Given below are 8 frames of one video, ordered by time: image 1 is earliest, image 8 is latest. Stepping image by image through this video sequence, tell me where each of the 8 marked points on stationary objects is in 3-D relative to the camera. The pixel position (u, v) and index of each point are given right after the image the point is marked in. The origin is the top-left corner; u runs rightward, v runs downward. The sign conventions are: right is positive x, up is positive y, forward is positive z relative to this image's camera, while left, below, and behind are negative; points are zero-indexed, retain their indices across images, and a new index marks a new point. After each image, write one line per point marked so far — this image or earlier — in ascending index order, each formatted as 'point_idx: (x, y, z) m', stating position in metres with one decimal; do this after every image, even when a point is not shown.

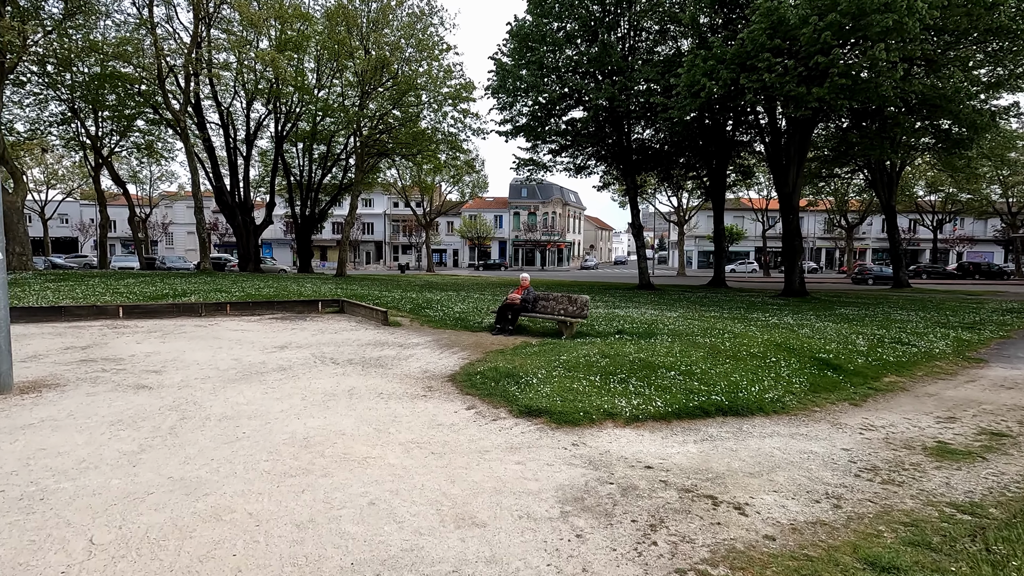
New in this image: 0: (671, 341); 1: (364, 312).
0: (+3.2, -1.1, +10.5) m
1: (-3.8, -0.6, +13.8) m
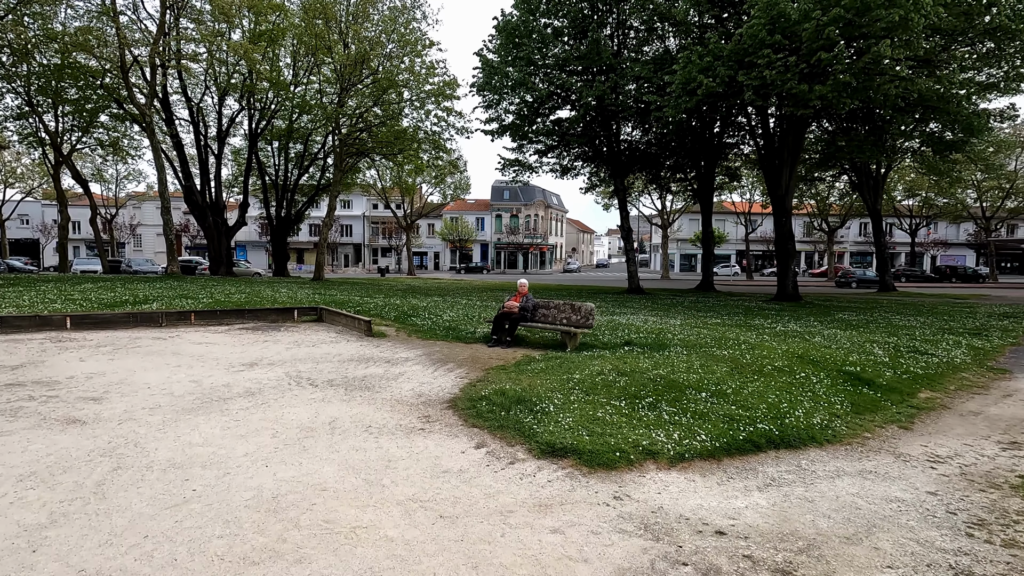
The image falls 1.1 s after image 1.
0: (+3.2, -1.2, +9.6) m
1: (-3.9, -0.8, +12.6) m
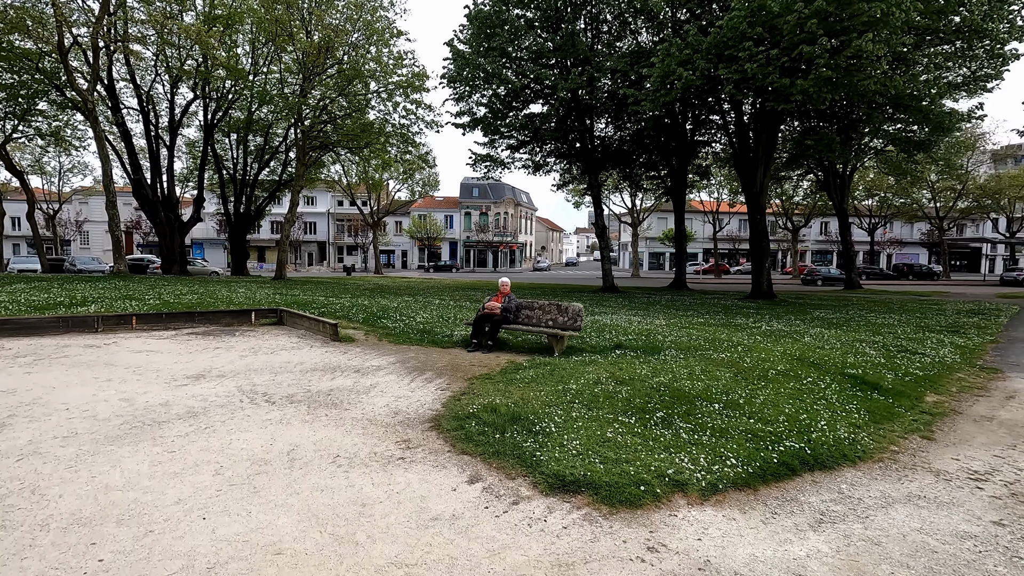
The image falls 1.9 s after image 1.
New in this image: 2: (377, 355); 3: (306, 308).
0: (+2.9, -1.2, +8.9) m
1: (-4.4, -0.8, +11.5) m
2: (-2.3, -1.1, +9.1) m
3: (-5.6, -0.5, +14.6) m
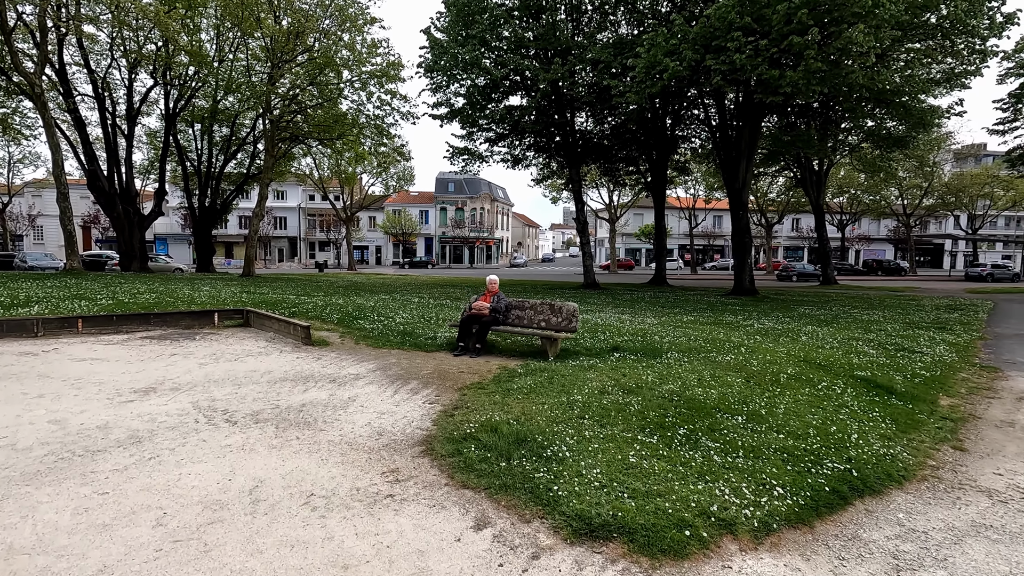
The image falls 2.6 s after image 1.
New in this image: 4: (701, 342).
0: (+2.8, -1.1, +8.3) m
1: (-4.6, -0.7, +10.5) m
2: (-2.4, -1.1, +8.2) m
3: (-6.0, -0.5, +13.6) m
4: (+3.6, -1.0, +10.3) m
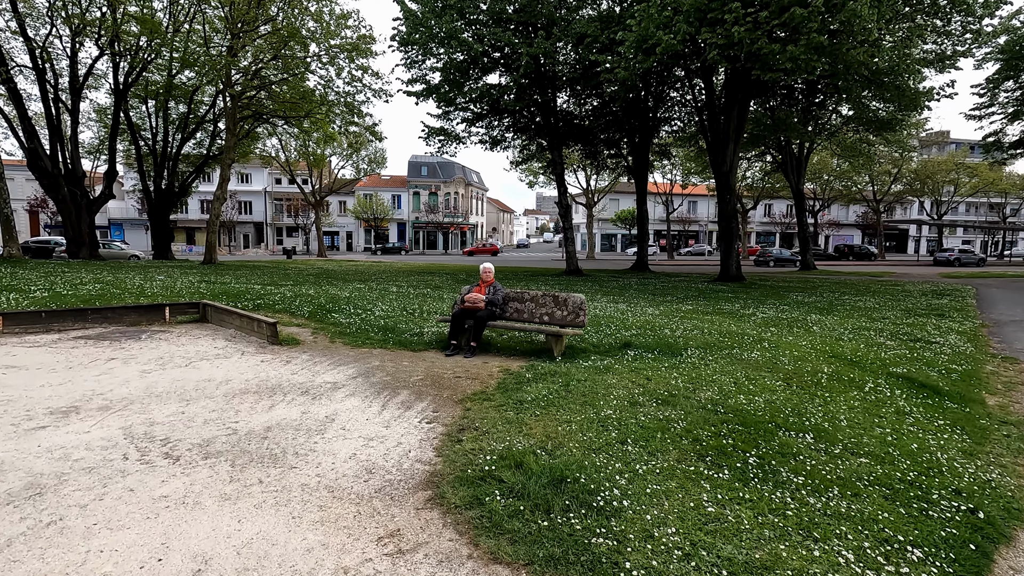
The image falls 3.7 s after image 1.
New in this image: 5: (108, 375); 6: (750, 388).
0: (+2.8, -1.0, +7.3) m
1: (-4.7, -0.6, +9.2) m
2: (-2.4, -1.0, +7.0) m
3: (-6.2, -0.3, +12.2) m
4: (+3.6, -0.8, +9.3) m
5: (-4.9, -1.0, +6.4) m
6: (+2.7, -1.1, +6.1) m
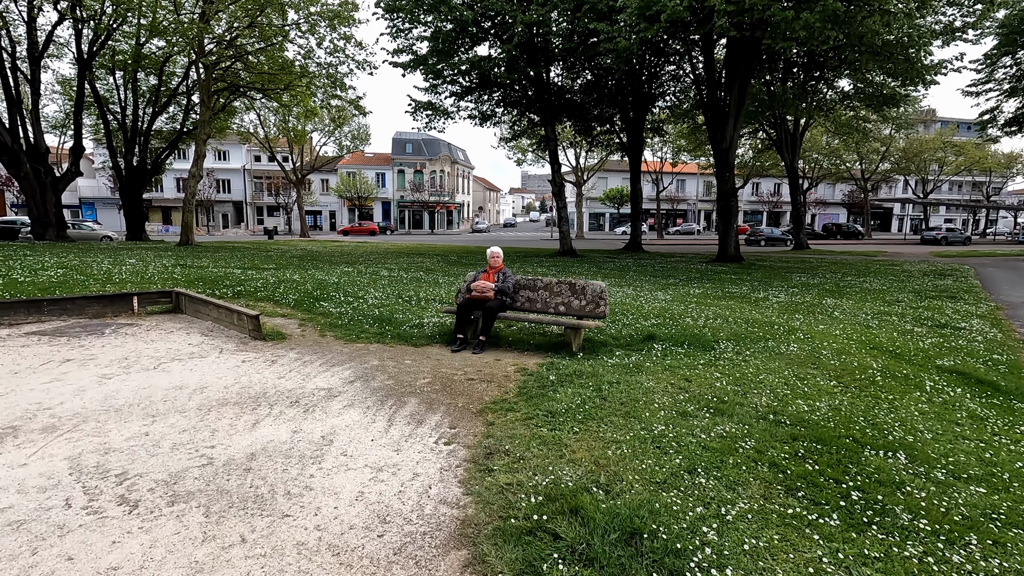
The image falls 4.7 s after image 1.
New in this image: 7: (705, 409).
0: (+3.0, -0.8, +6.6) m
1: (-4.5, -0.4, +8.2) m
2: (-2.2, -0.9, +6.1) m
3: (-6.2, 0.0, +11.2) m
4: (+3.7, -0.6, +8.6) m
5: (-4.7, -1.0, +5.5) m
6: (+2.9, -1.0, +5.4) m
7: (+1.7, -1.1, +4.7) m
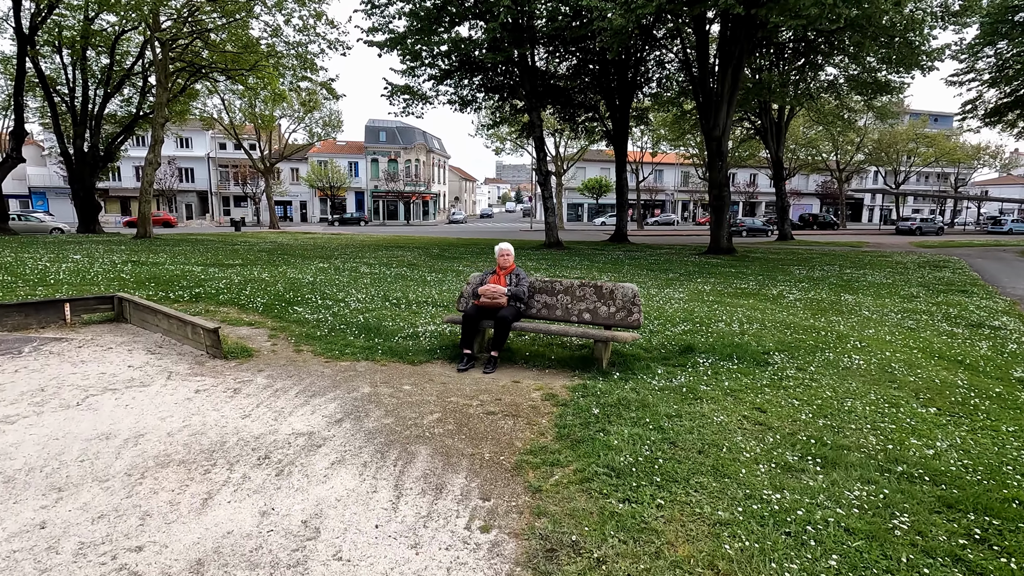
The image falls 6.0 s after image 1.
0: (+3.2, -0.9, +5.5) m
1: (-4.4, -0.5, +6.8) m
2: (-1.9, -1.0, +4.8) m
3: (-6.2, 0.0, +9.7) m
4: (+3.8, -0.6, +7.6) m
5: (-4.4, -1.1, +4.1) m
6: (+3.2, -1.1, +4.3) m
7: (+2.0, -1.2, +3.6) m
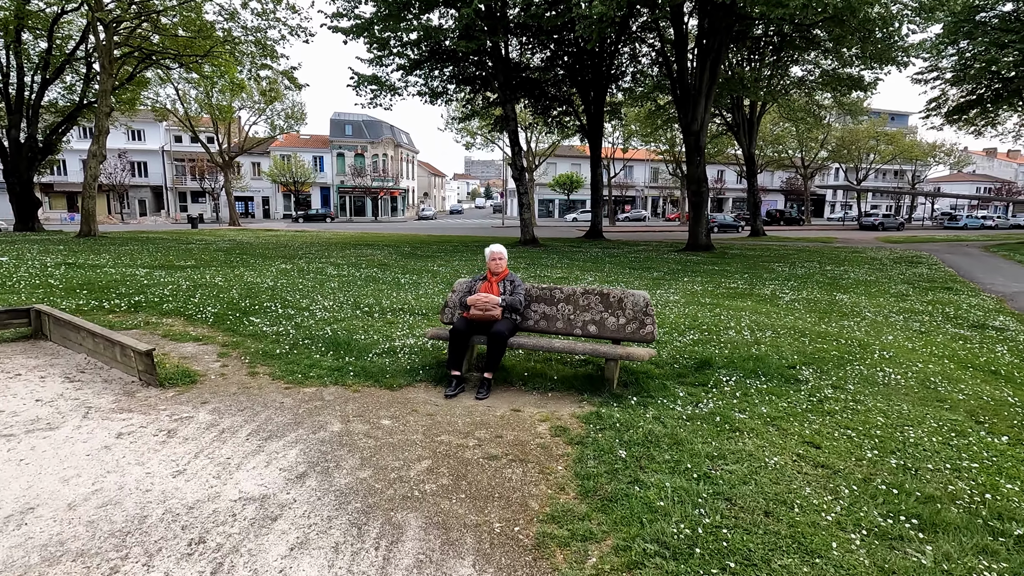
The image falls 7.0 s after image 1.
0: (+3.2, -1.0, +4.9) m
1: (-4.5, -0.6, +5.7) m
2: (-1.9, -1.1, +3.9) m
3: (-6.4, -0.1, +8.4) m
4: (+3.7, -0.6, +6.9) m
5: (-4.3, -1.2, +3.0) m
6: (+3.3, -1.2, +3.6) m
7: (+2.1, -1.3, +2.9) m
